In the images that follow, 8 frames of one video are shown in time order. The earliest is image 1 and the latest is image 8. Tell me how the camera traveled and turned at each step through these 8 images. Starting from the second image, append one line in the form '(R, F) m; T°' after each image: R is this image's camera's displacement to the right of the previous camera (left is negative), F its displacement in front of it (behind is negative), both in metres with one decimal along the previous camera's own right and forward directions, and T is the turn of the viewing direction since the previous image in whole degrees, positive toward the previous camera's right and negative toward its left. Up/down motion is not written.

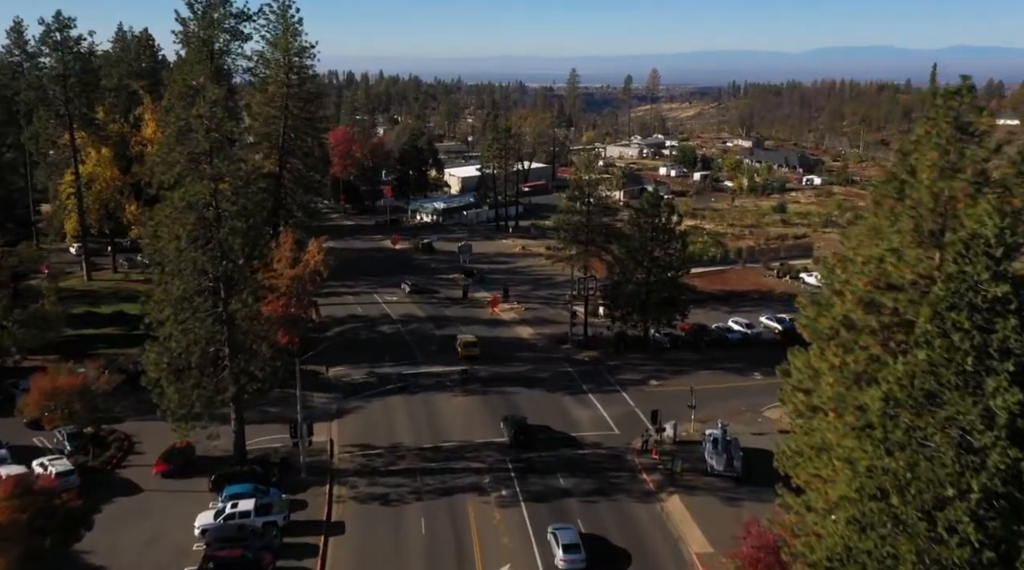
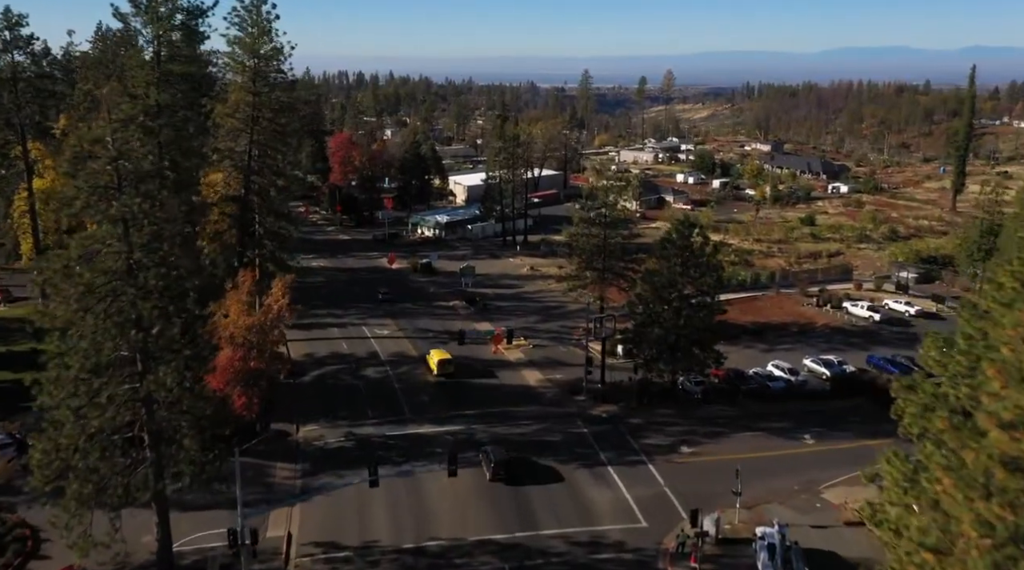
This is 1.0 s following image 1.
(+0.2, +5.0) m; -1°
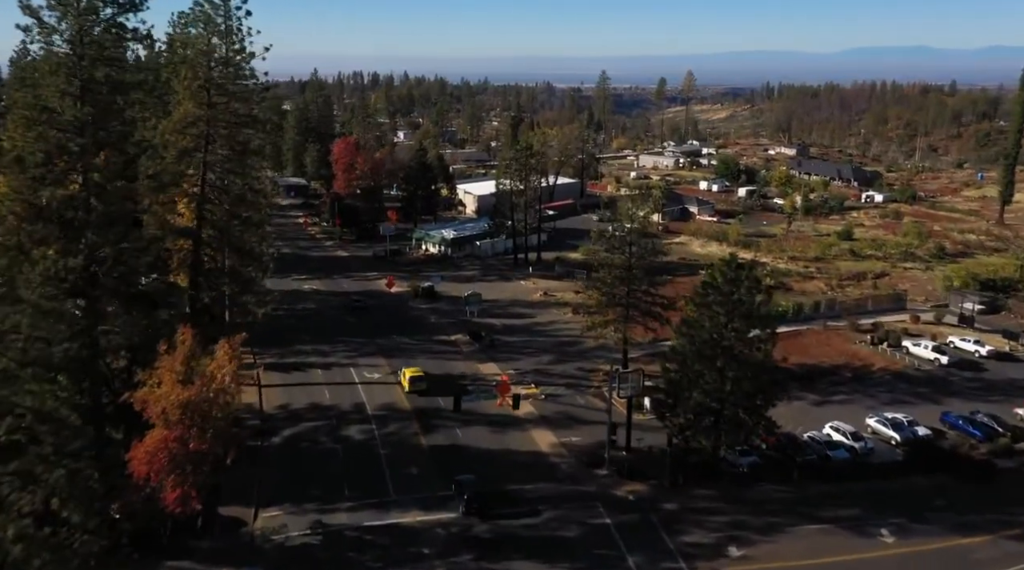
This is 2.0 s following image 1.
(+0.2, +5.0) m; -1°
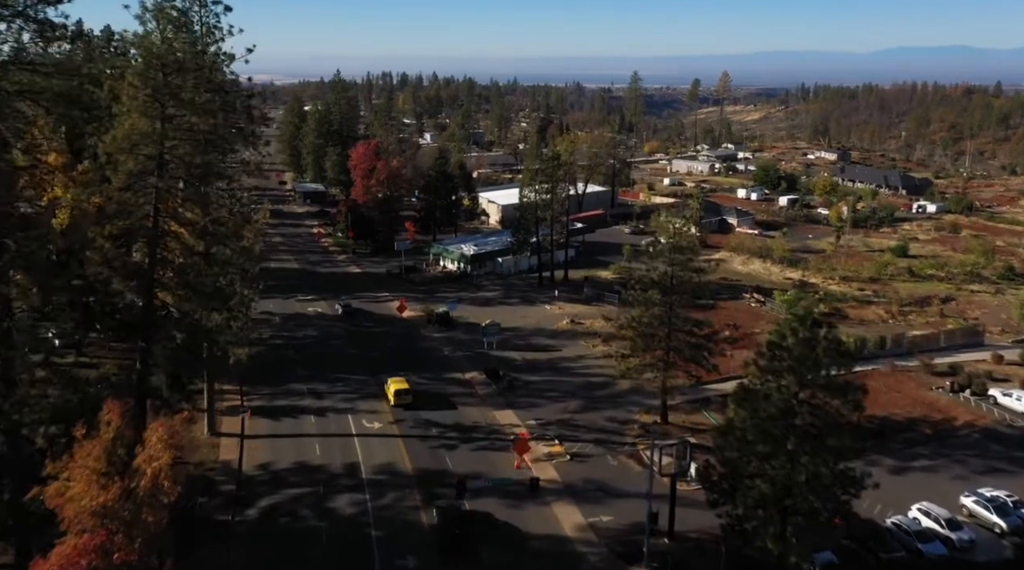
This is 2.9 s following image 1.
(+0.2, +4.4) m; -2°
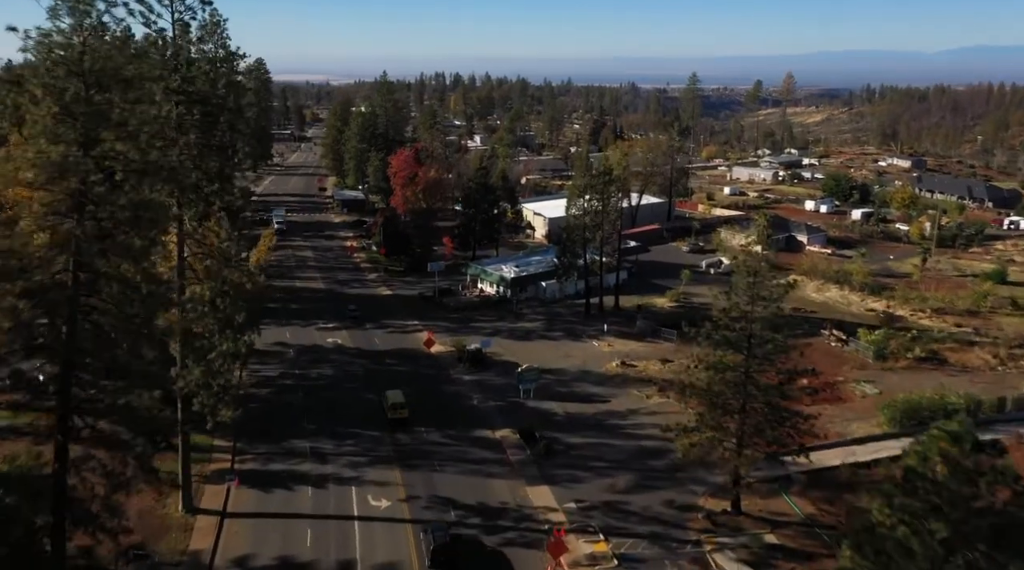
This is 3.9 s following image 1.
(+0.3, +5.2) m; -3°
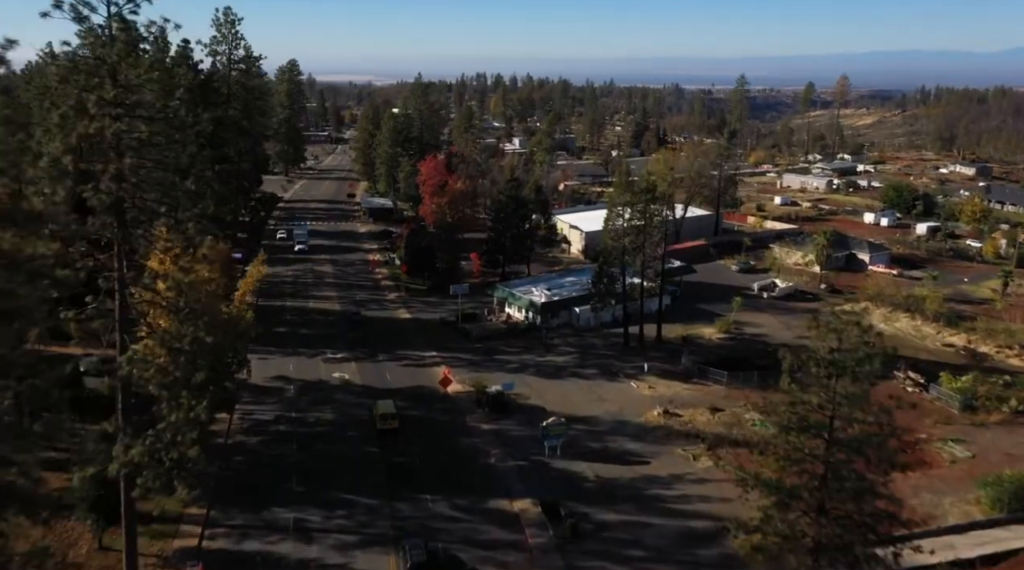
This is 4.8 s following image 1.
(+0.4, +4.5) m; -2°
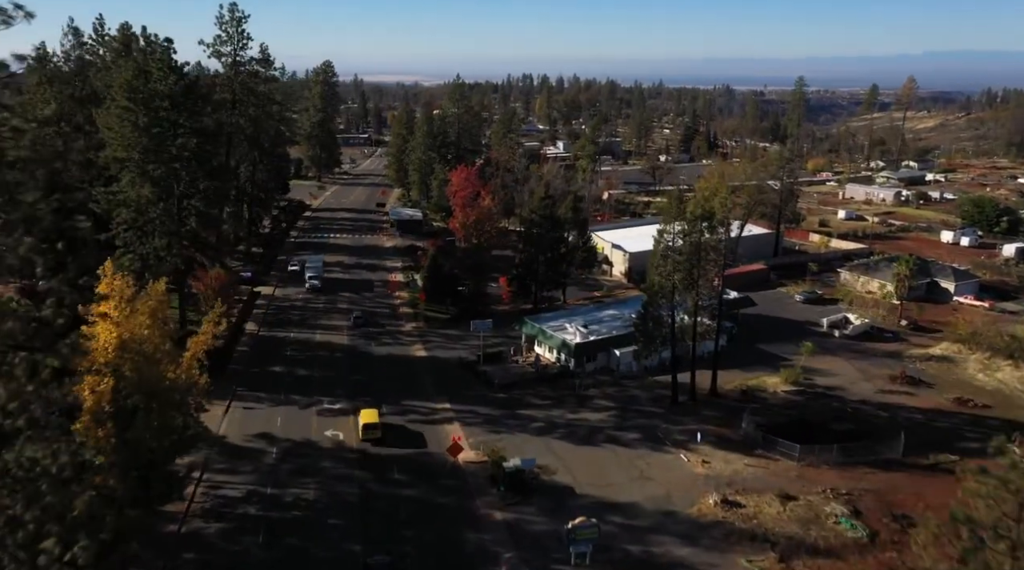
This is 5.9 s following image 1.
(+0.6, +5.8) m; -3°
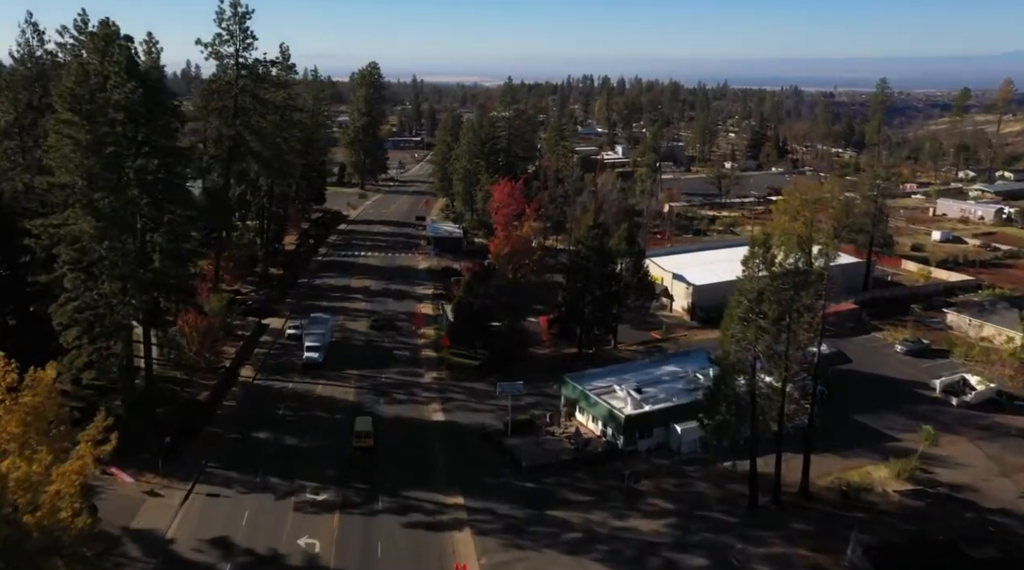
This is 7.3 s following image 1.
(+0.7, +7.1) m; -3°
